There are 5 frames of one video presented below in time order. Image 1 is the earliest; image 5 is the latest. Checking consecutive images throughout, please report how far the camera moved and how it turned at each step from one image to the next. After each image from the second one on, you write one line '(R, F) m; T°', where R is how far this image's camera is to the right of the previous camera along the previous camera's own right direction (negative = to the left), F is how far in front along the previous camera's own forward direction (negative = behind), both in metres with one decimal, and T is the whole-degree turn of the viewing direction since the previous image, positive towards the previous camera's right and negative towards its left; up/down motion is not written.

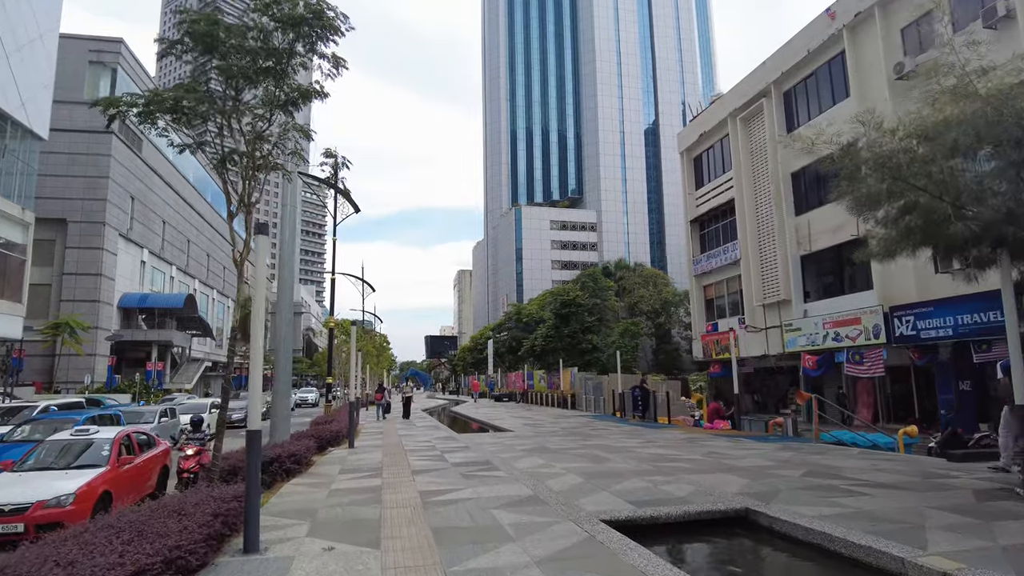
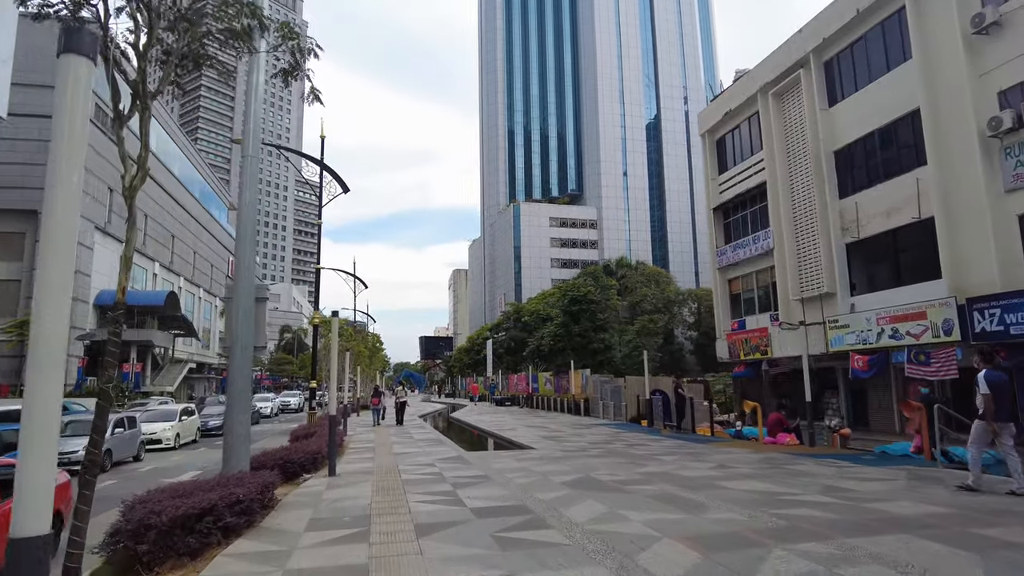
(-0.5, +2.5) m; +1°
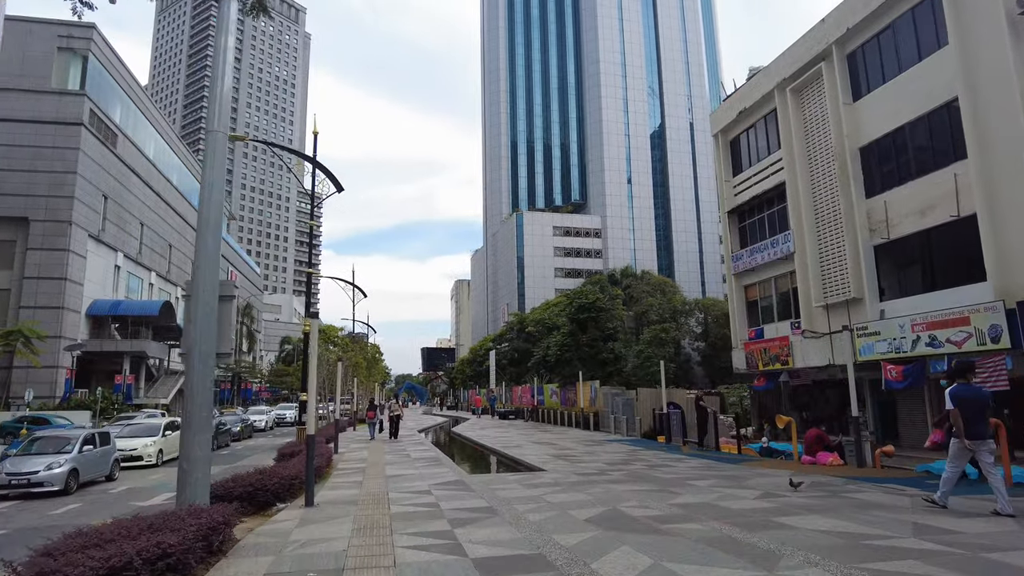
(-0.1, +1.2) m; 0°
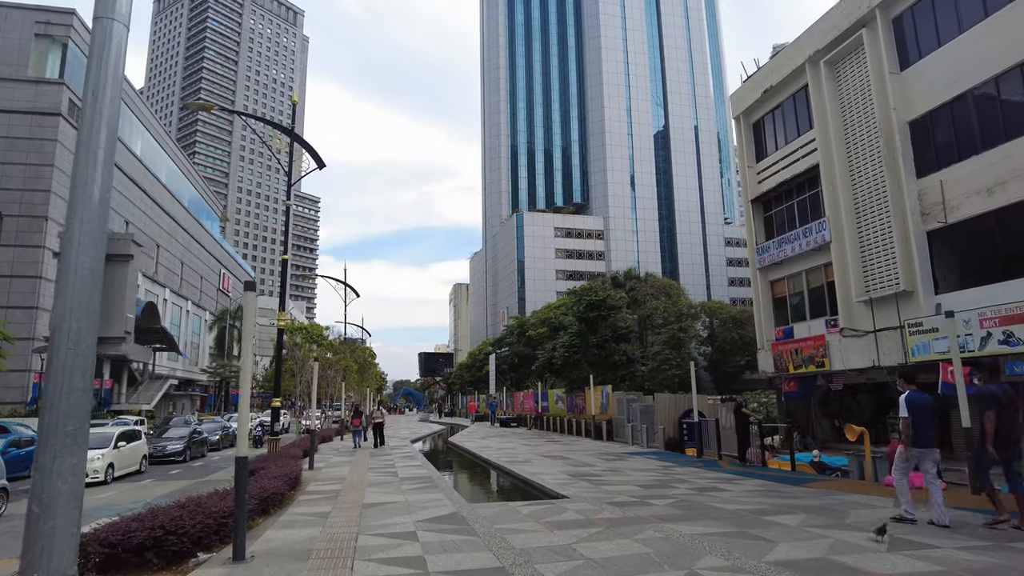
(-0.2, +2.2) m; 0°
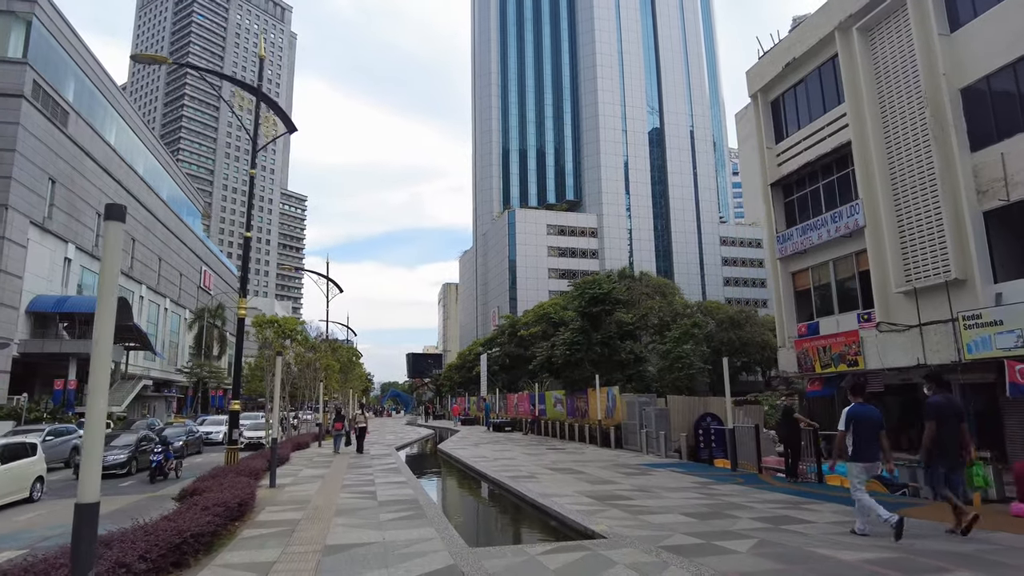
(-0.3, +2.1) m; +1°
